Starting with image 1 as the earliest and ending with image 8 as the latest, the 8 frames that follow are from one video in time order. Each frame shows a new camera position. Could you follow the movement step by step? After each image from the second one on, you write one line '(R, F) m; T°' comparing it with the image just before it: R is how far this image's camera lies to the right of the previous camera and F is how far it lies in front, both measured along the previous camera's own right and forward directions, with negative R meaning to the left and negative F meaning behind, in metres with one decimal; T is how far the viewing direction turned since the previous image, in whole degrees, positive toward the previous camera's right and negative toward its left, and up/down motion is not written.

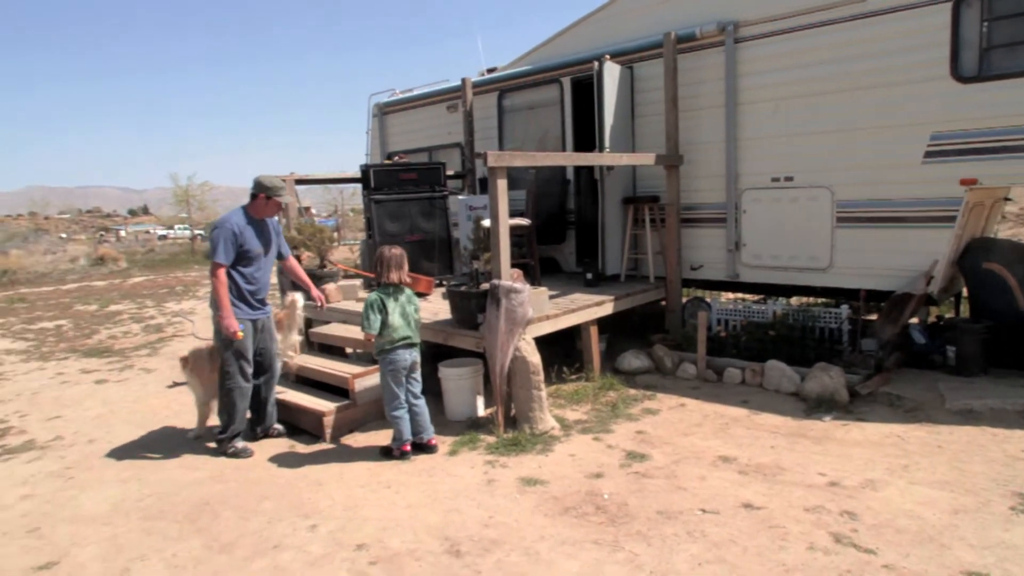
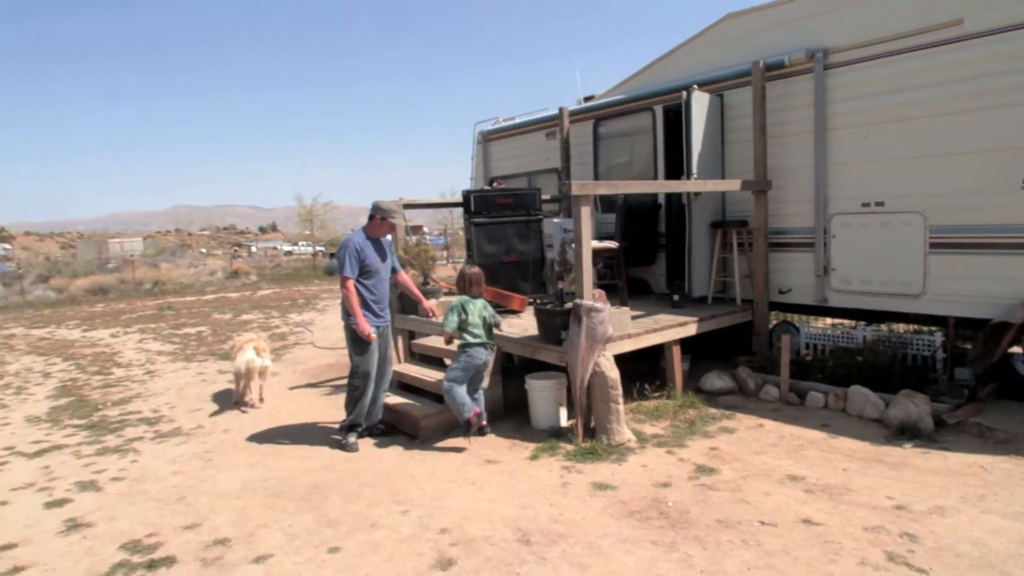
(+0.2, -0.4) m; -9°
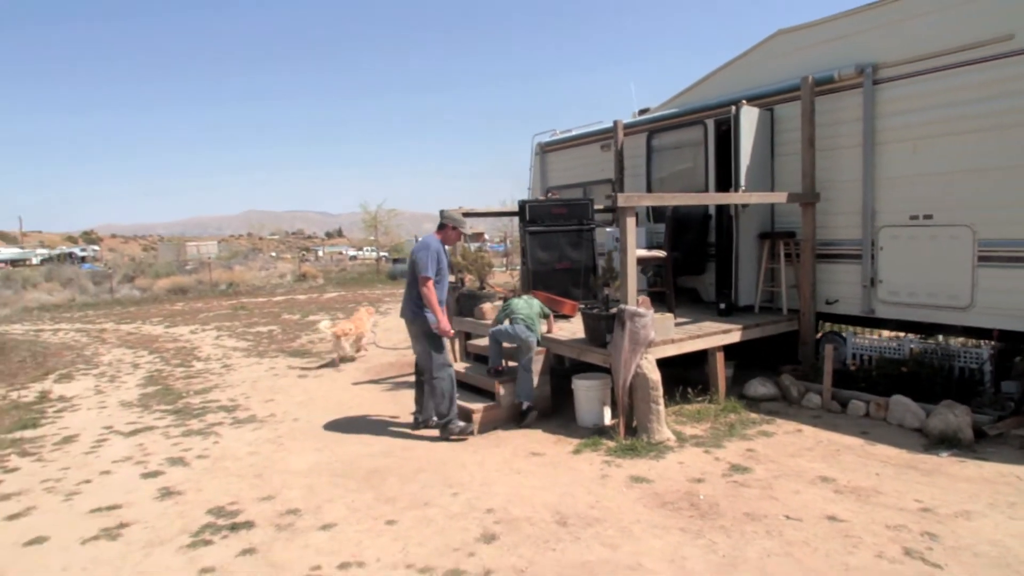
(+0.1, -0.3) m; -5°
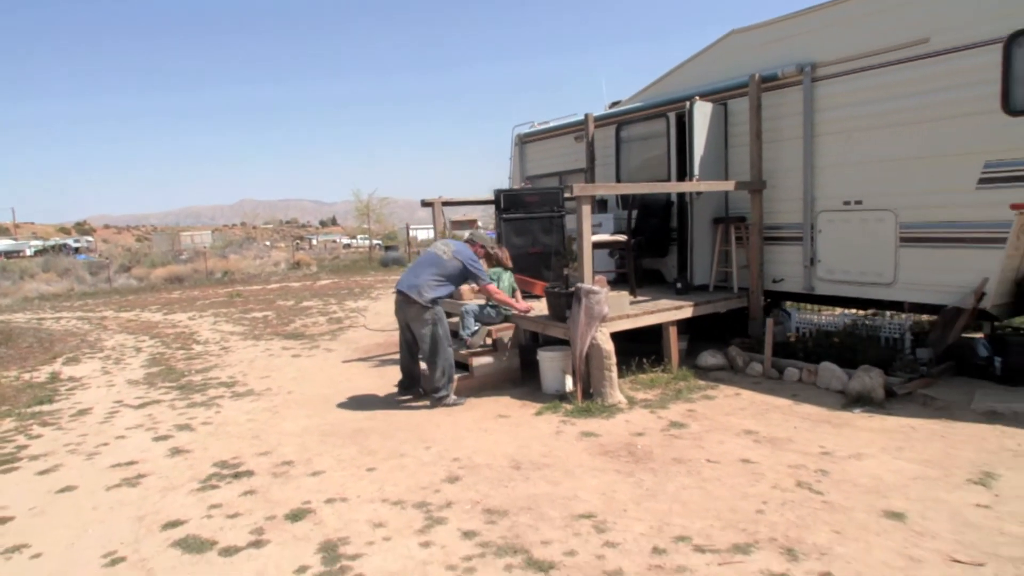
(+0.2, -0.6) m; 0°
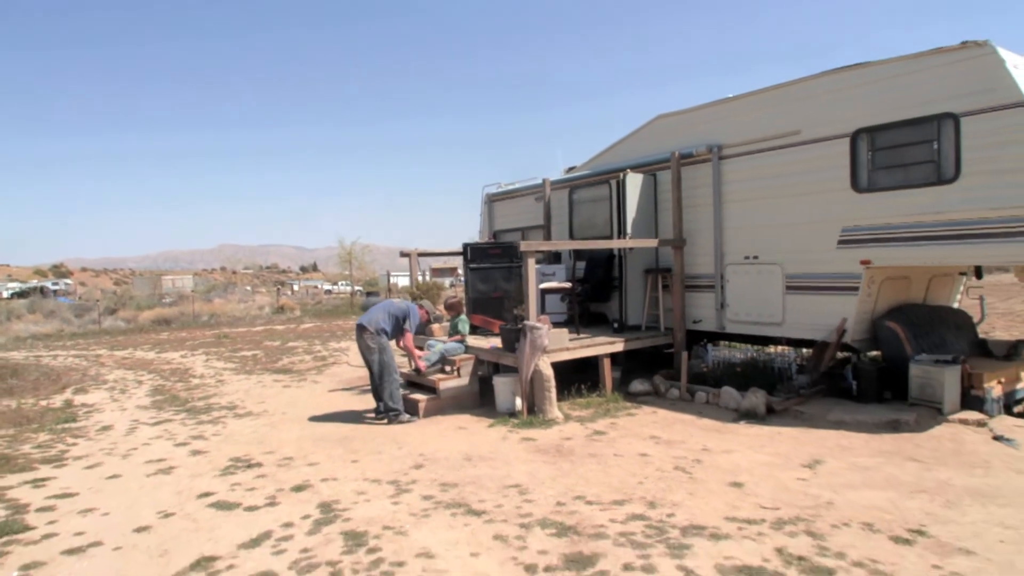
(+0.2, -1.4) m; +2°
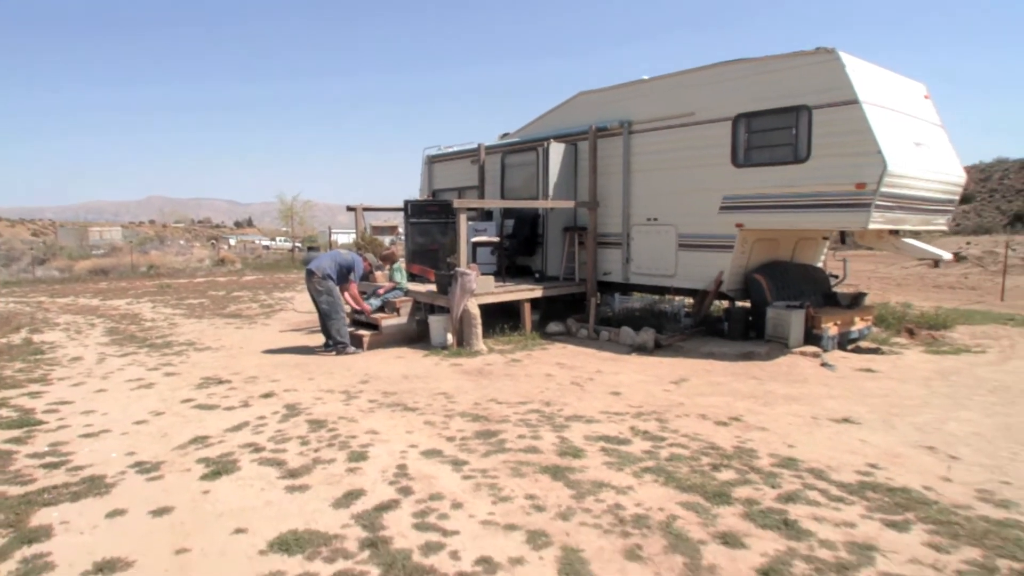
(+0.1, -1.2) m; +5°
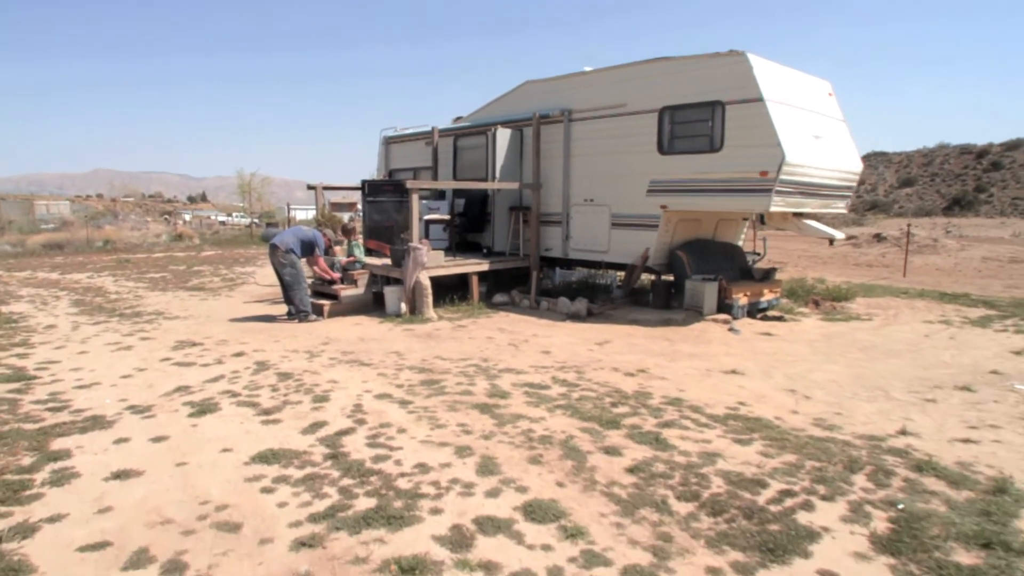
(+0.2, -0.9) m; +3°
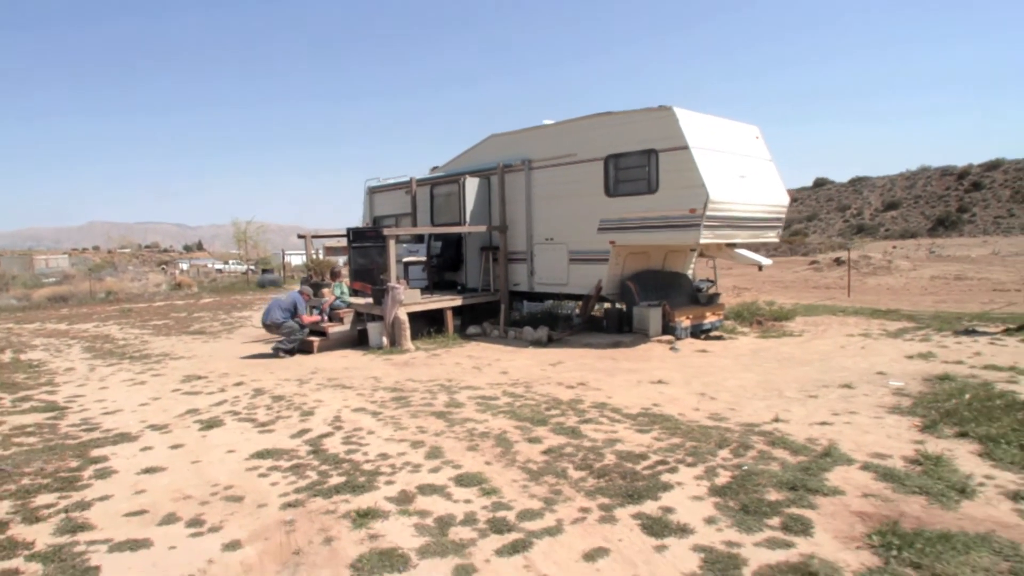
(+0.5, -1.2) m; 0°
